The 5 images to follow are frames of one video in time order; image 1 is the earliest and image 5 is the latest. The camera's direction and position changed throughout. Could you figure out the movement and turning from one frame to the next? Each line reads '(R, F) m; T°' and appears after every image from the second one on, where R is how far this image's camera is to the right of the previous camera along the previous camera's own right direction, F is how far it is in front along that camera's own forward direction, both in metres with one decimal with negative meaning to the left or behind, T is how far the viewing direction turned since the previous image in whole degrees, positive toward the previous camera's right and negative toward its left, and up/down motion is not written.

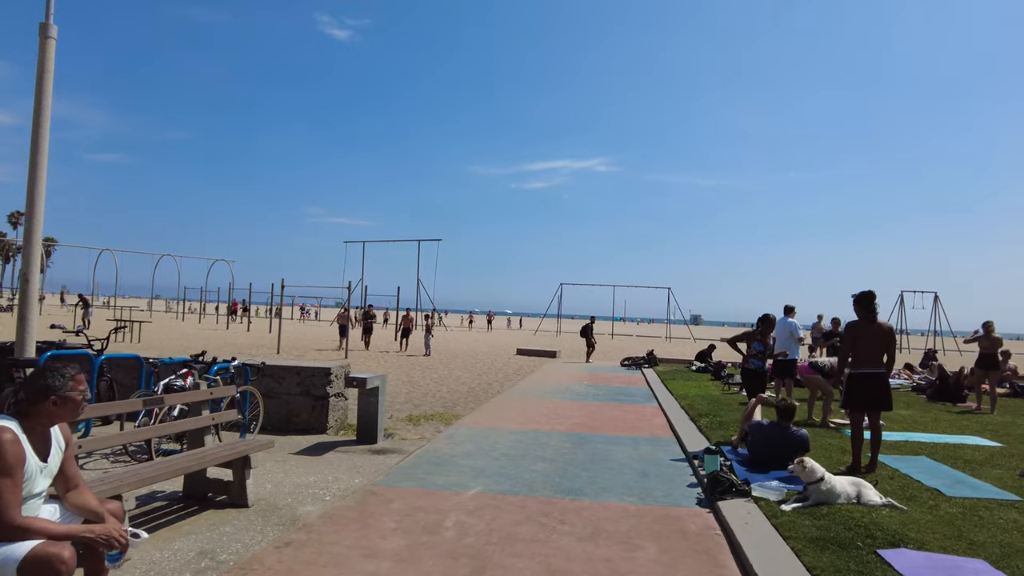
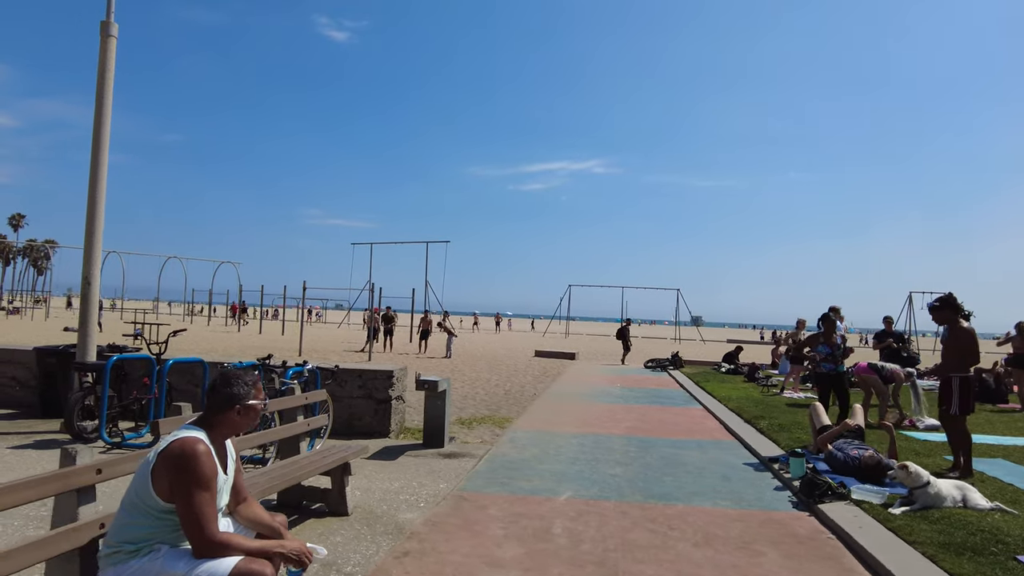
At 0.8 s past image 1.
(-0.8, +0.1) m; 0°
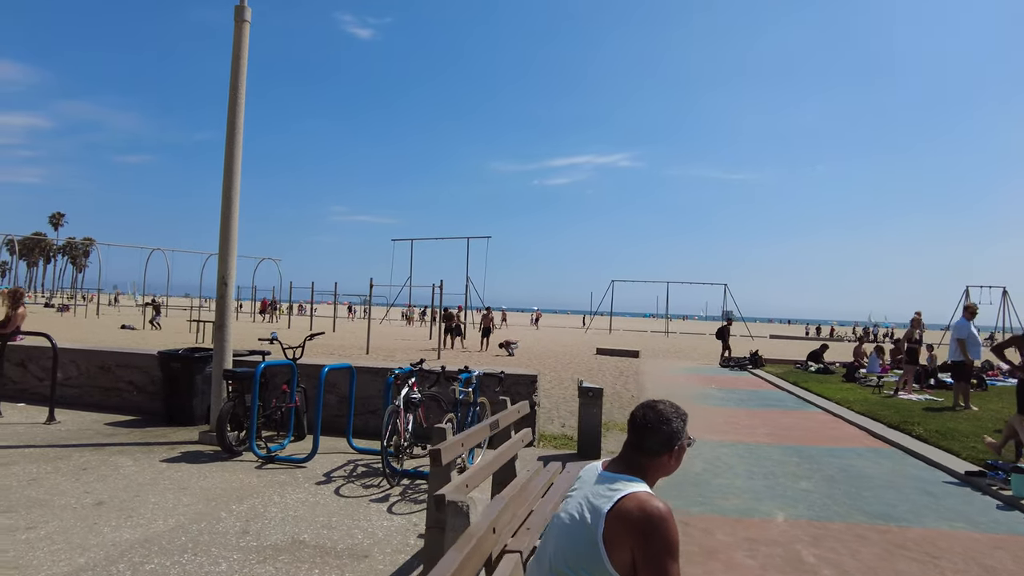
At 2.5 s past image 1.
(-1.4, +0.5) m; -2°
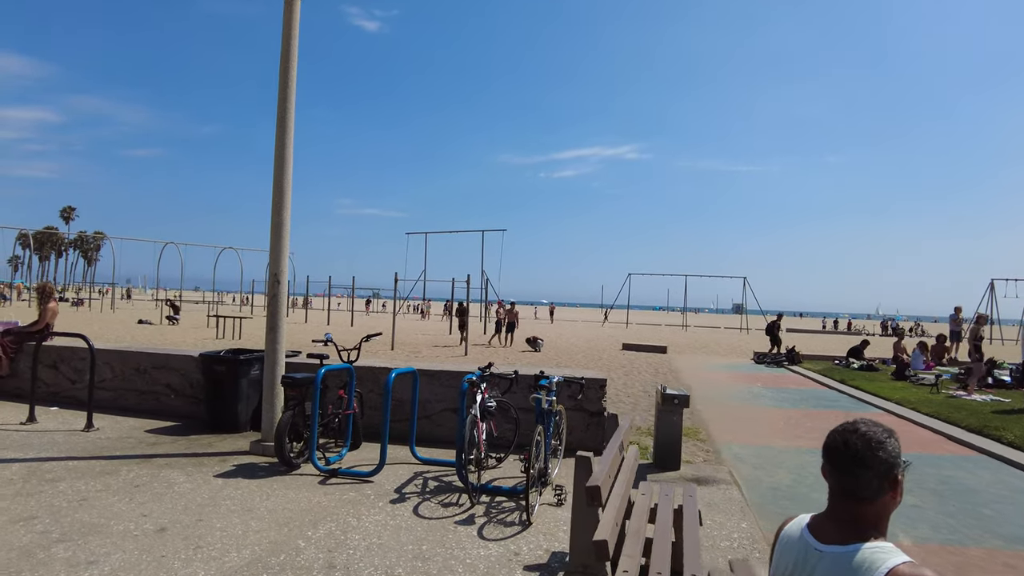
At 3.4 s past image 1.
(-0.6, +0.5) m; -1°
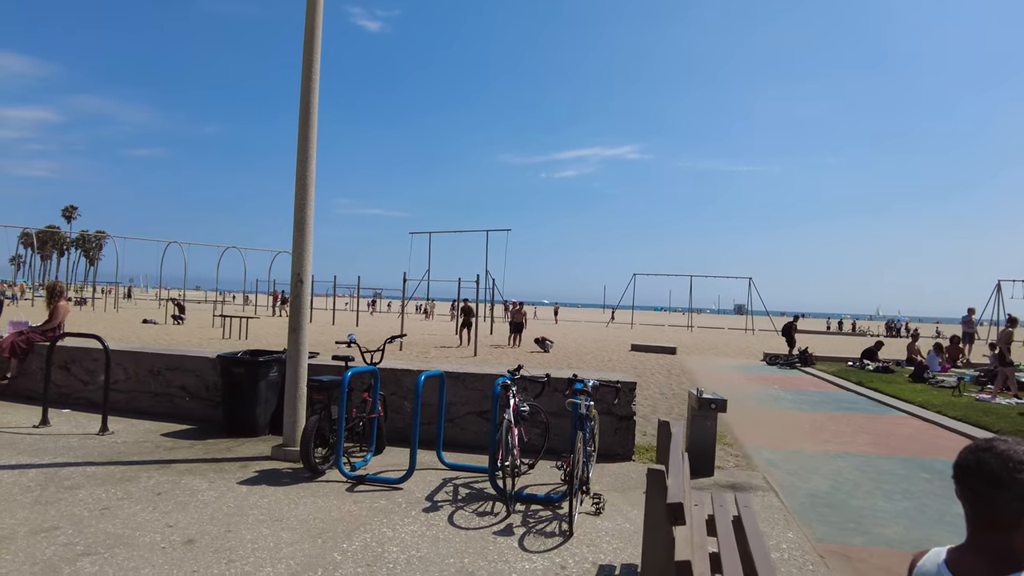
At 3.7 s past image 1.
(-0.2, +0.2) m; 0°
